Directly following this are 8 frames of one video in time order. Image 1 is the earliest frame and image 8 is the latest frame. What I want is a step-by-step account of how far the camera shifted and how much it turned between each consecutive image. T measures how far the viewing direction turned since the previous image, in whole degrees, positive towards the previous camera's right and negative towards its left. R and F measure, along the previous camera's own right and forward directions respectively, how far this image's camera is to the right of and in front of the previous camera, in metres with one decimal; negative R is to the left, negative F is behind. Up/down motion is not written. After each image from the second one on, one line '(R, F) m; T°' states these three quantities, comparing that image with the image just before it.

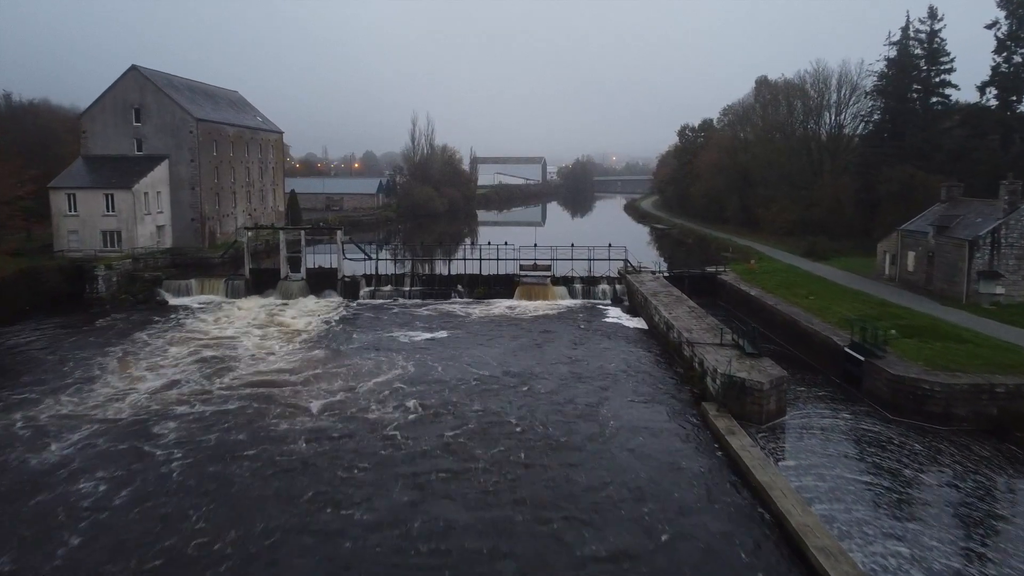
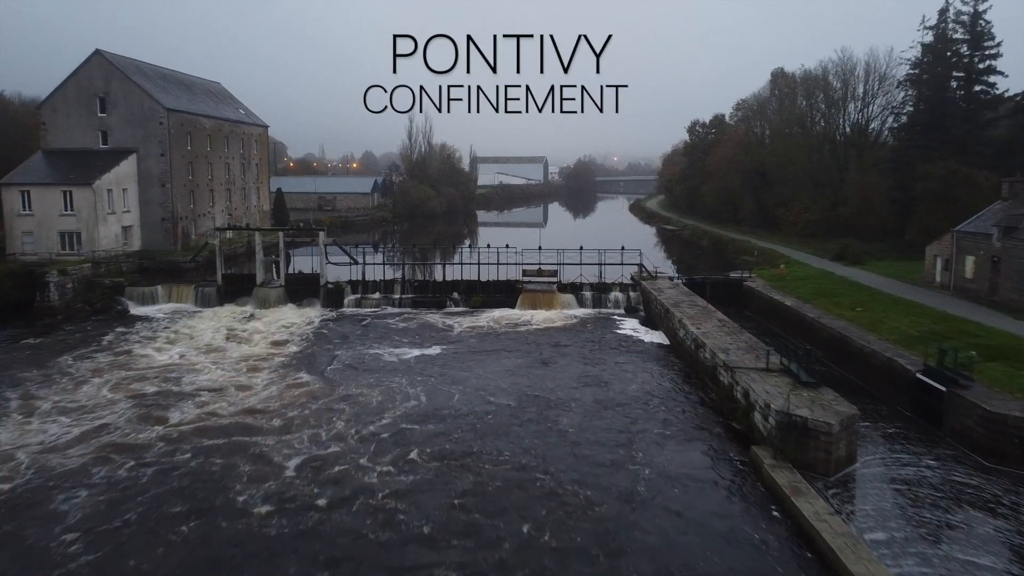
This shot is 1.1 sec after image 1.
(-0.1, +3.3) m; 0°
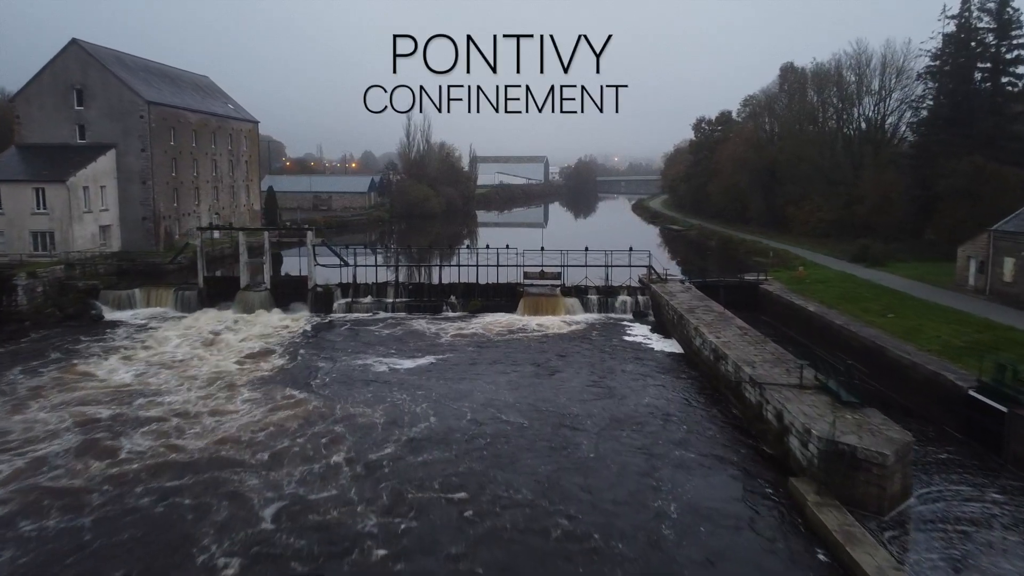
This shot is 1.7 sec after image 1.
(0.0, +1.8) m; 0°
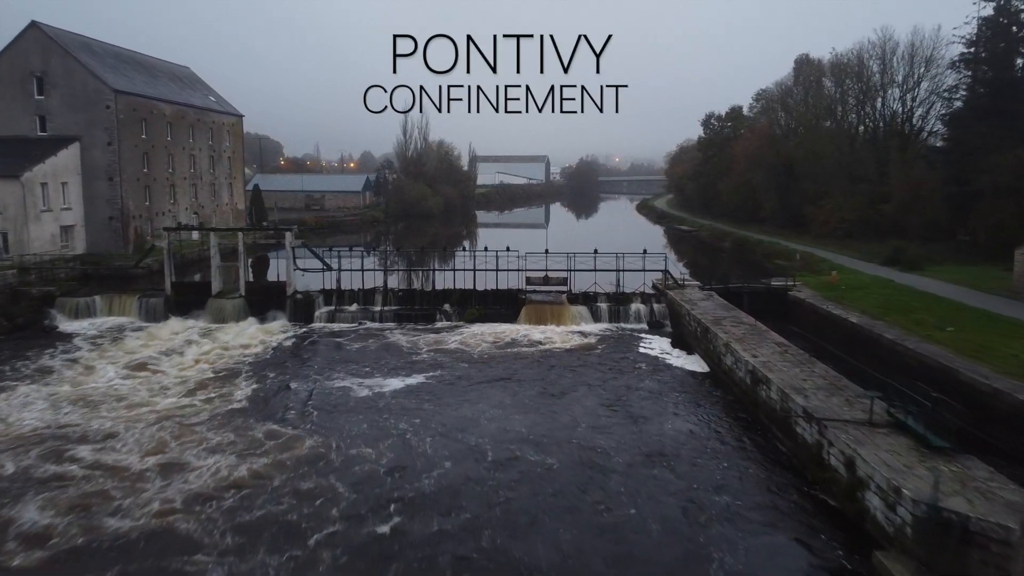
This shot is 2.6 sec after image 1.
(0.0, +2.7) m; 0°
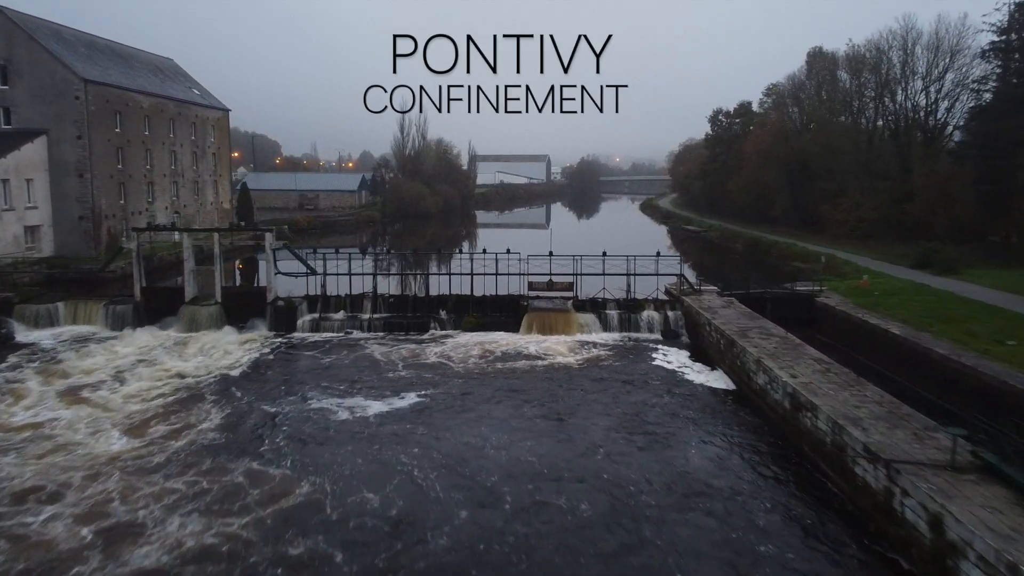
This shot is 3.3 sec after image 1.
(0.0, +2.1) m; 0°
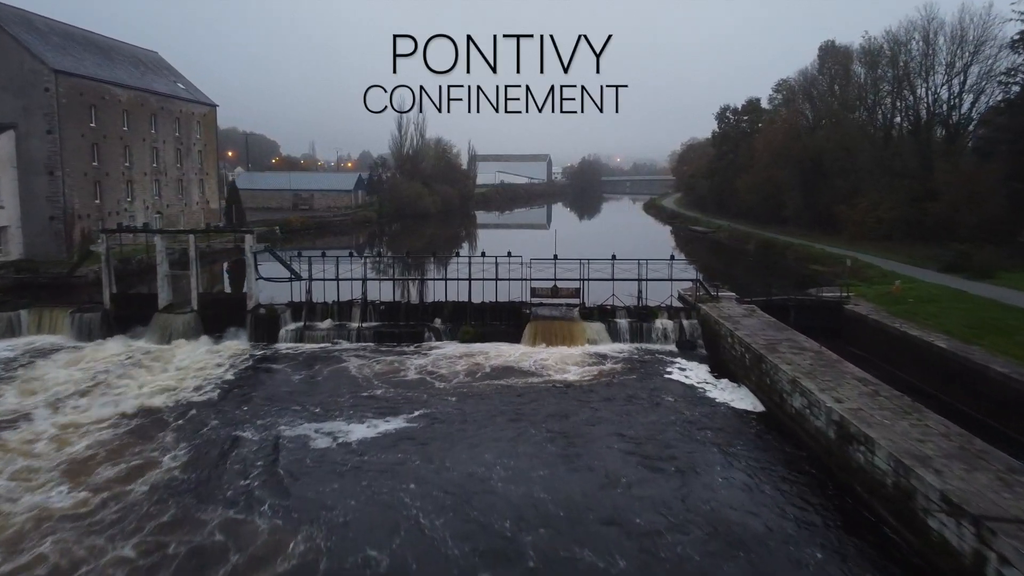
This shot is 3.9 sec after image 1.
(0.0, +1.8) m; 0°
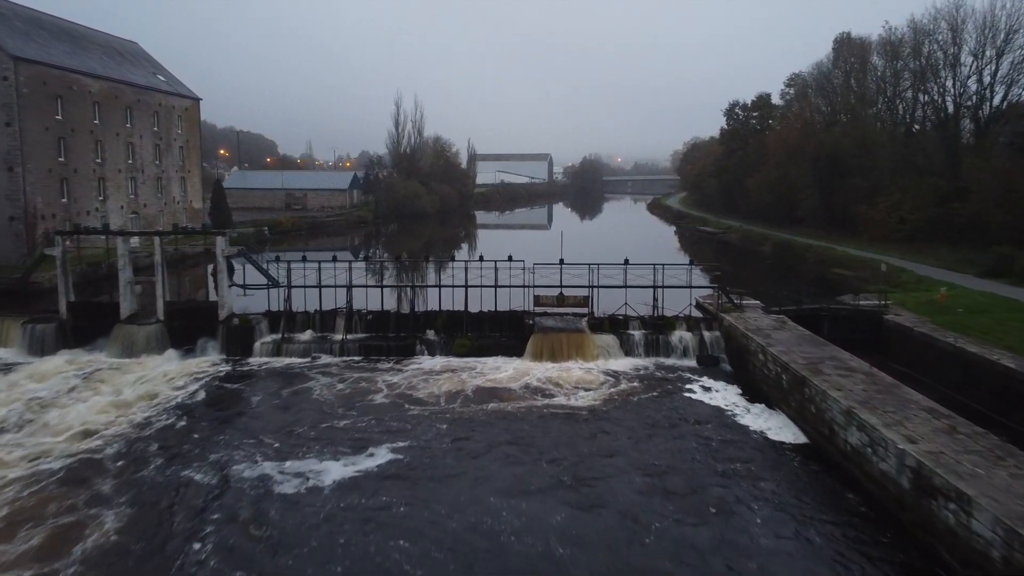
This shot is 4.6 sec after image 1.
(0.0, +2.1) m; 0°
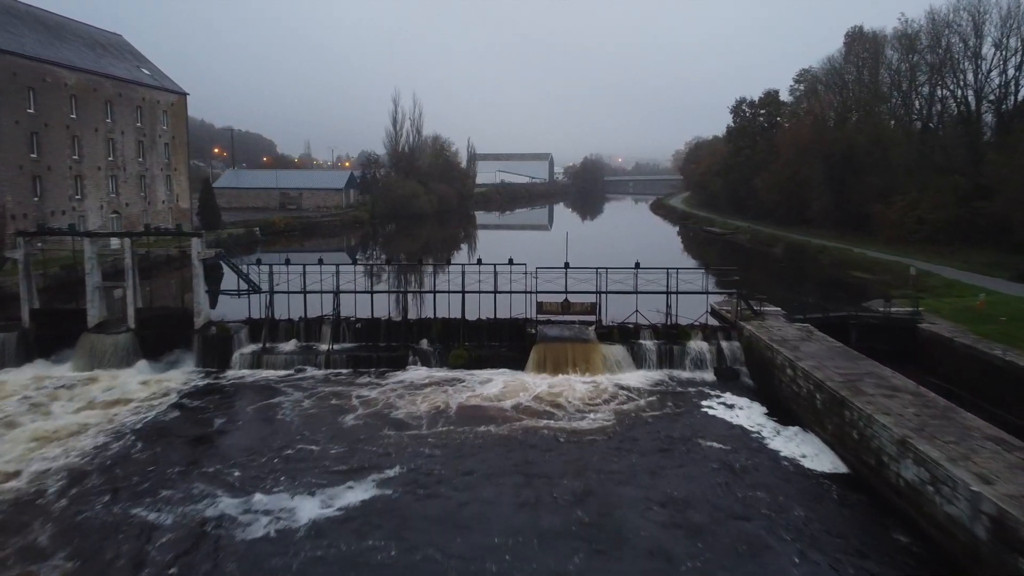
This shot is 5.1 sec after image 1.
(0.0, +1.5) m; 0°
